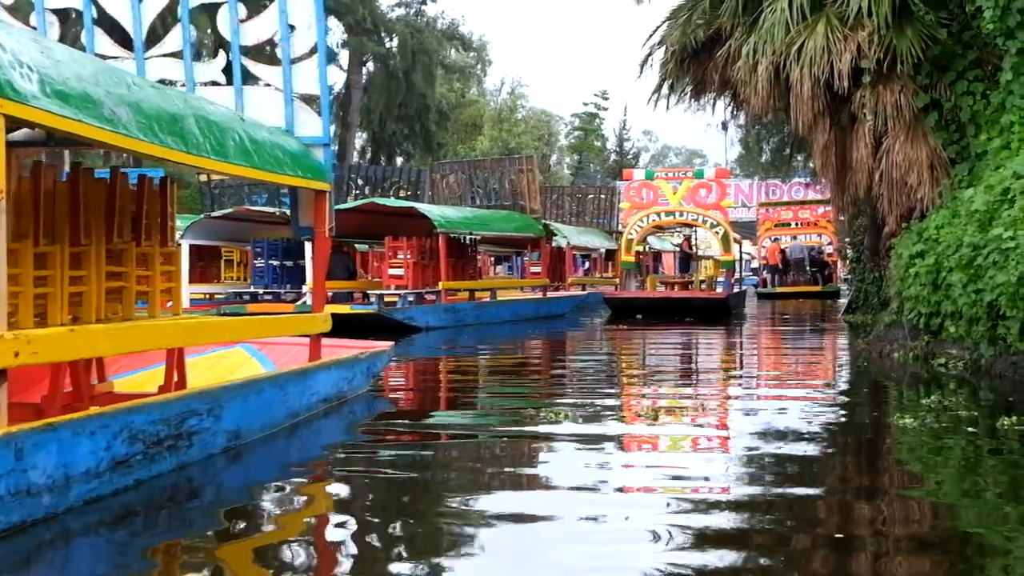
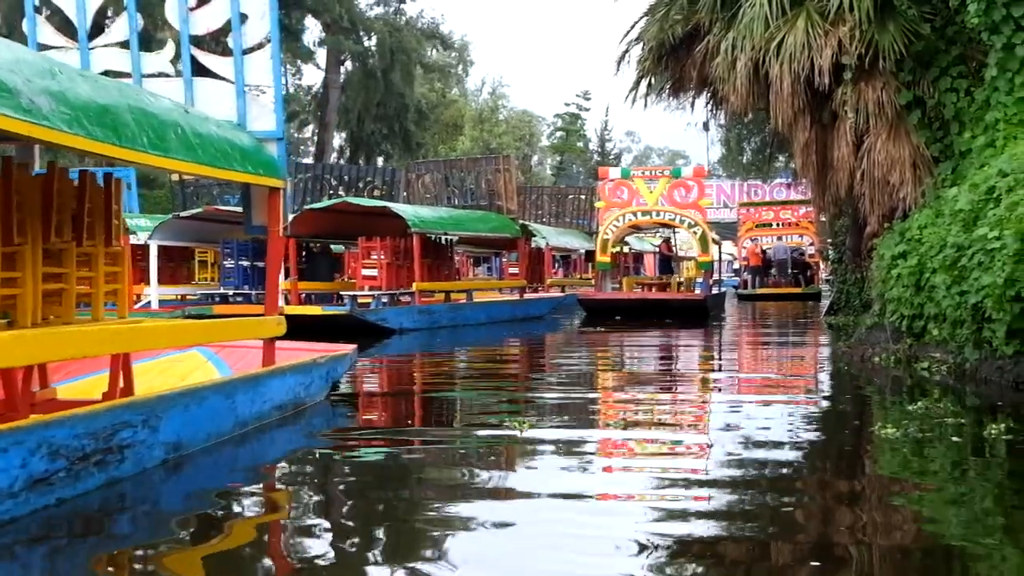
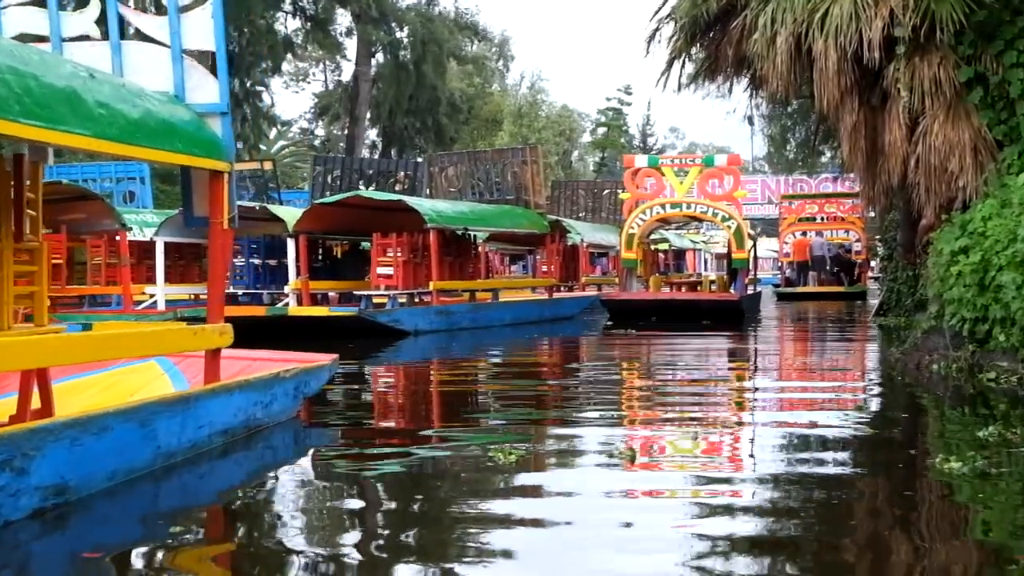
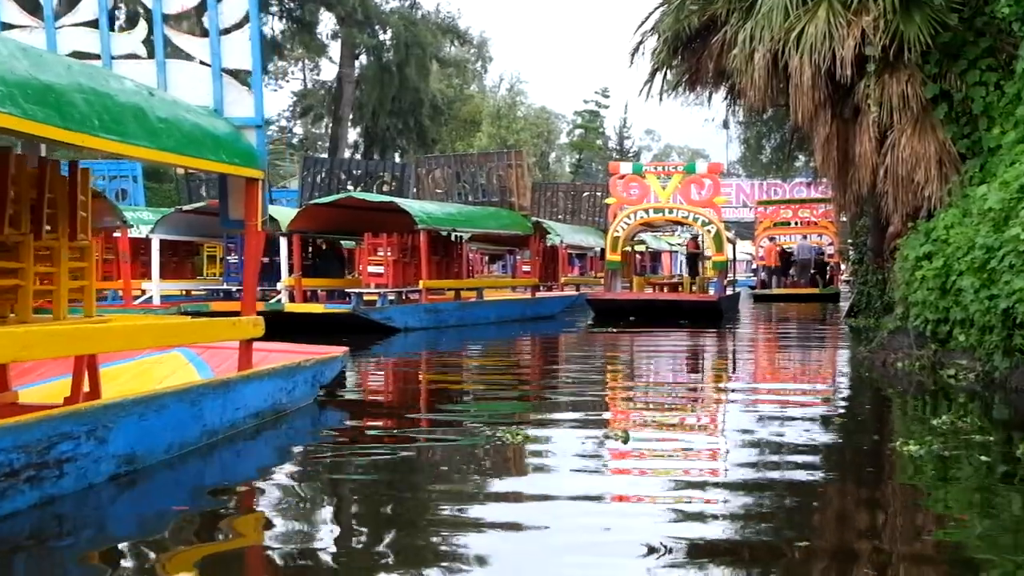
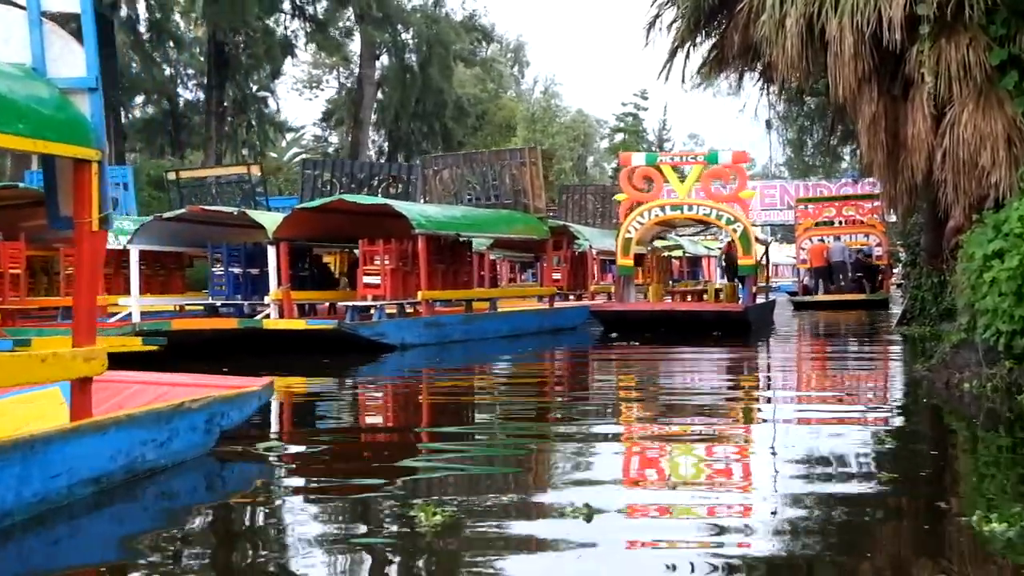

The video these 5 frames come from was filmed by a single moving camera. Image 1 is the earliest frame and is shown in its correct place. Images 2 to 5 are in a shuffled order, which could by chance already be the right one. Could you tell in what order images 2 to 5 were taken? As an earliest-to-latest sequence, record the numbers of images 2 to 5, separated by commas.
2, 4, 3, 5
